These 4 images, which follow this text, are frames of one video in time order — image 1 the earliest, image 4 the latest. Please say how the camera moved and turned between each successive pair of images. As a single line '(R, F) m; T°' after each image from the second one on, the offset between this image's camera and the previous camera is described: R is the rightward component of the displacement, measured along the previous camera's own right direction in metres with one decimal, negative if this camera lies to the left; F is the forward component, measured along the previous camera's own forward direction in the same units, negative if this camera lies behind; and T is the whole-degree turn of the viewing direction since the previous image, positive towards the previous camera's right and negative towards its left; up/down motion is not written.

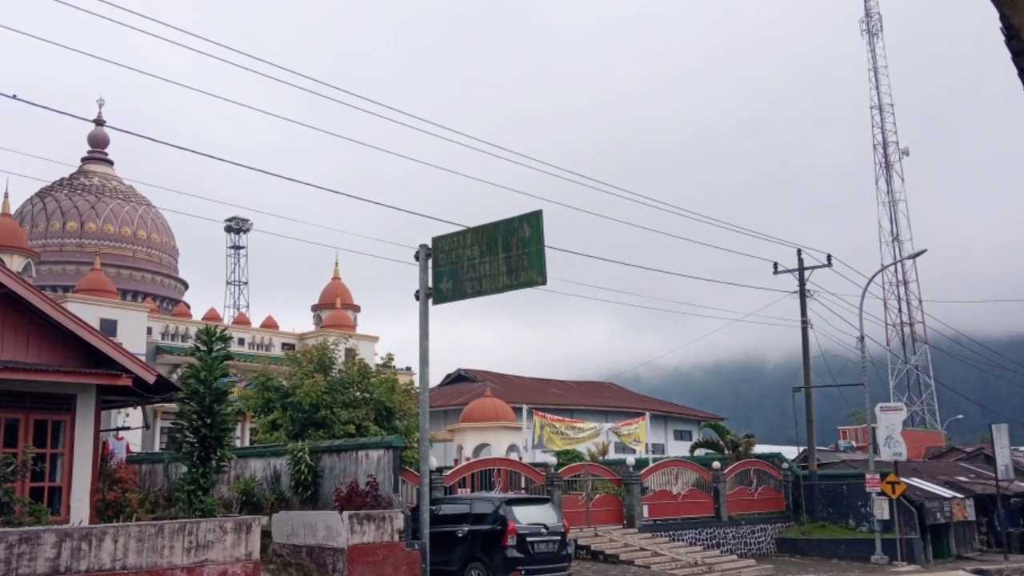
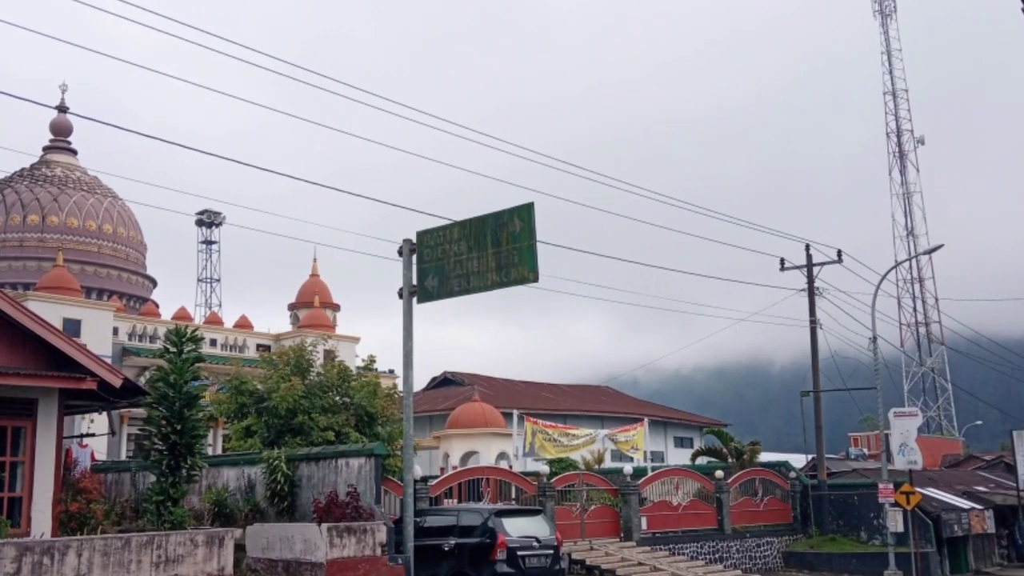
(-0.1, +2.1) m; +1°
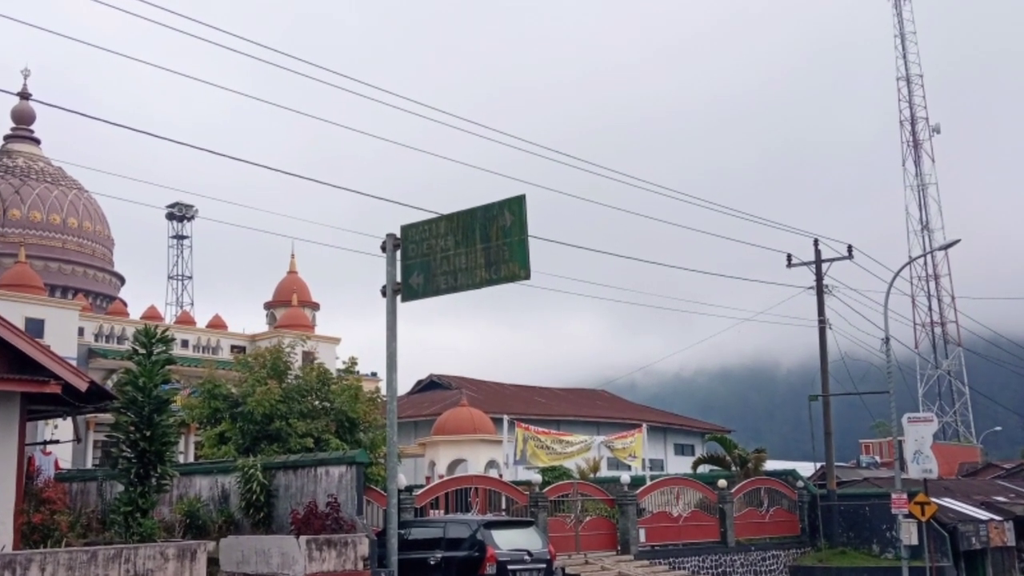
(0.0, +1.9) m; +1°
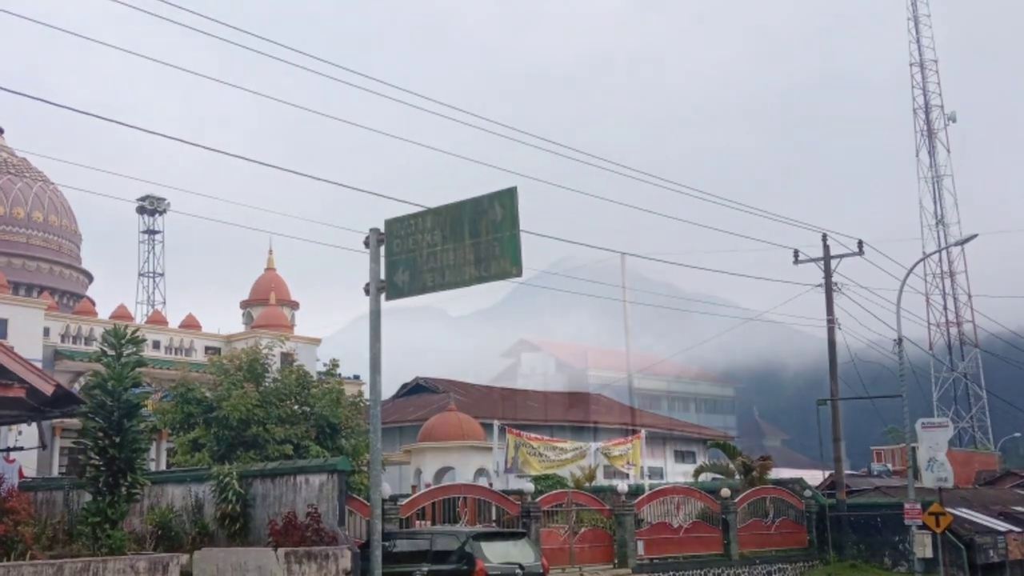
(0.0, +1.7) m; +1°
